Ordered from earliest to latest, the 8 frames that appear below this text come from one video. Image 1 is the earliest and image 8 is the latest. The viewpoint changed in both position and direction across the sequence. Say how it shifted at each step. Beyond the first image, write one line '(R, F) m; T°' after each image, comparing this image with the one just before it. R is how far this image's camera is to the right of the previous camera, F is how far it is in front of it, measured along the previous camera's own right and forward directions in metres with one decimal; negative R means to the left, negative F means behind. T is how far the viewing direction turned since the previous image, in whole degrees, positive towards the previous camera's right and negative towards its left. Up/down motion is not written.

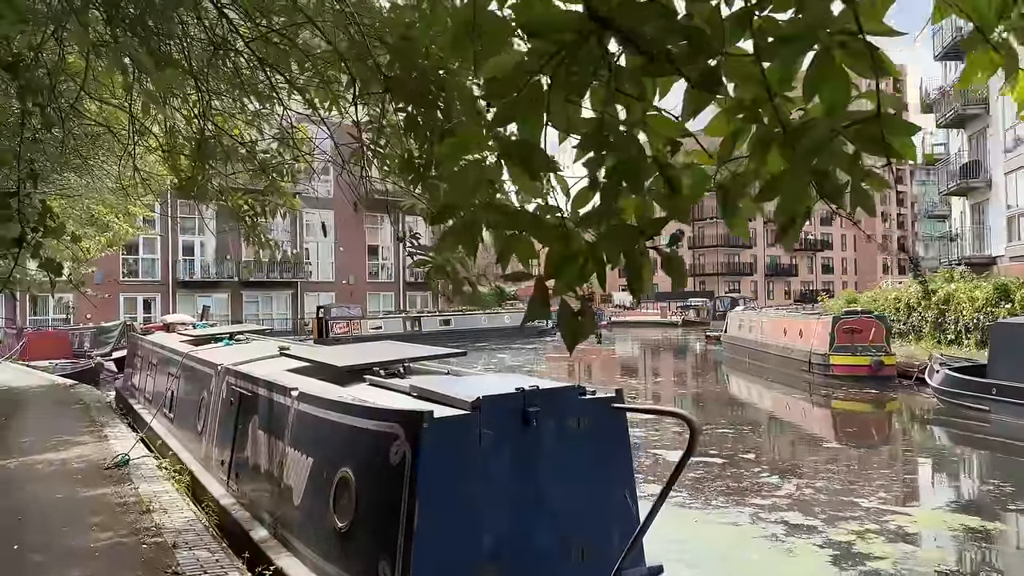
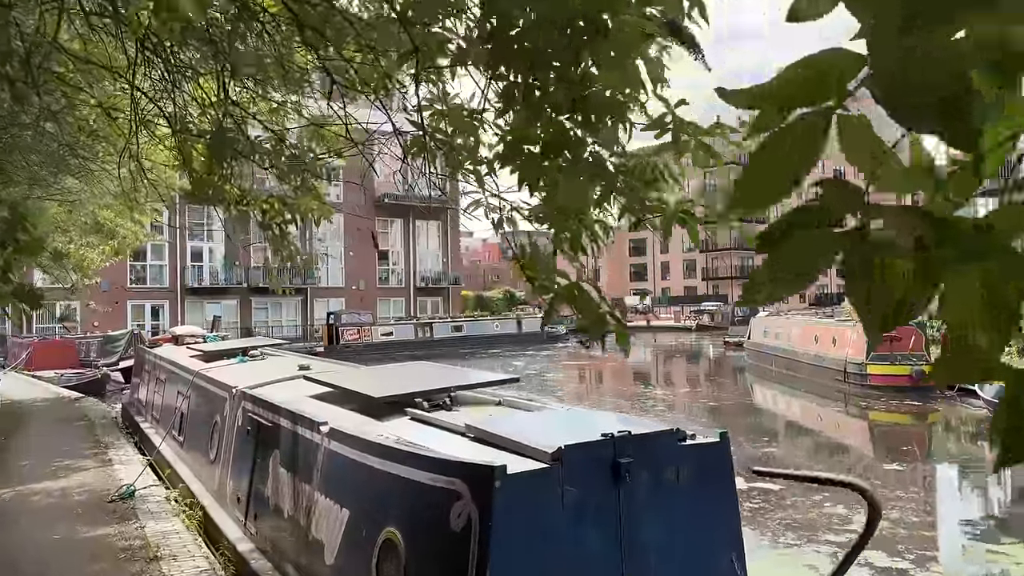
(-0.3, +0.7) m; -1°
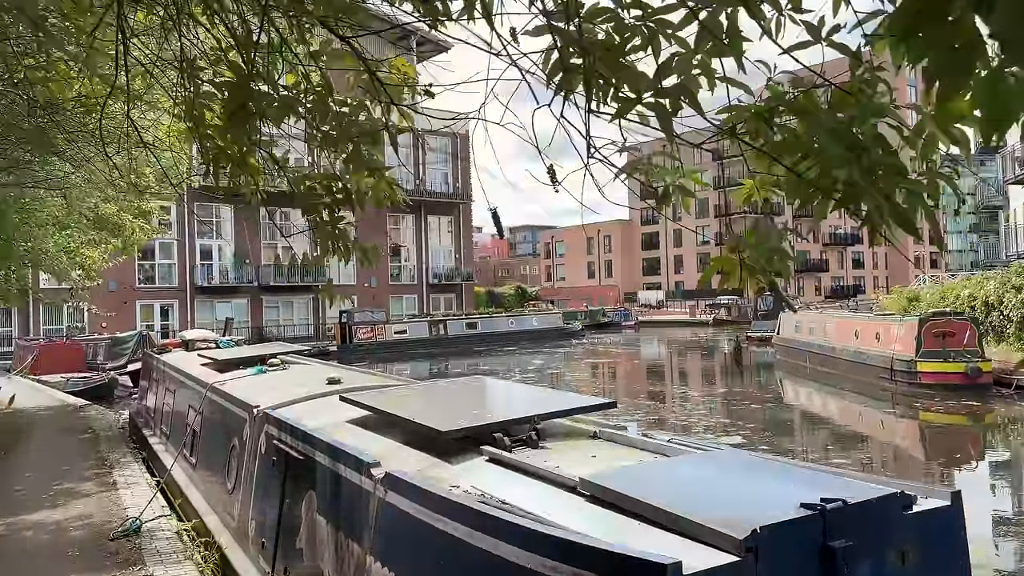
(-0.4, +0.9) m; -1°
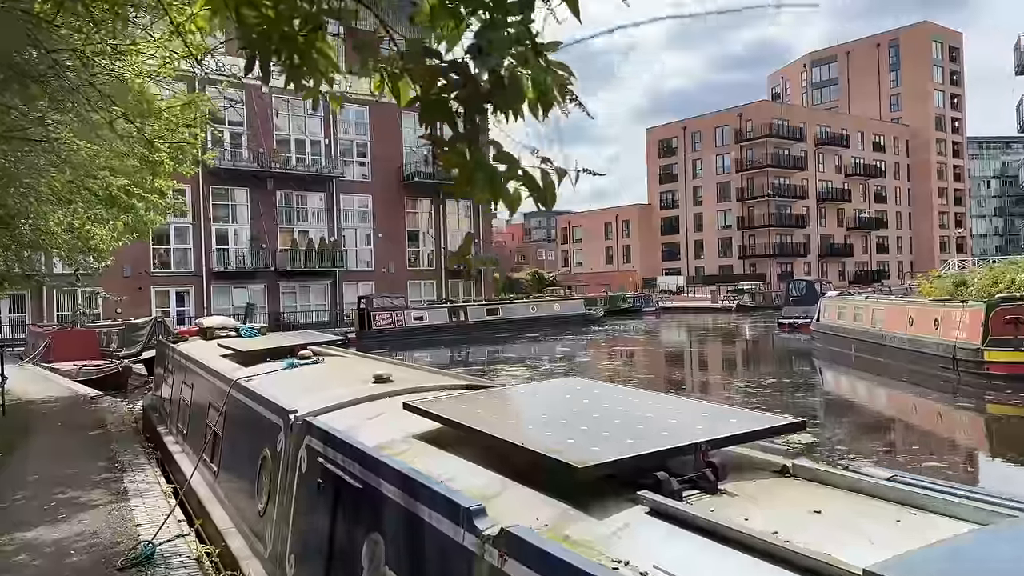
(-0.5, +1.0) m; -1°
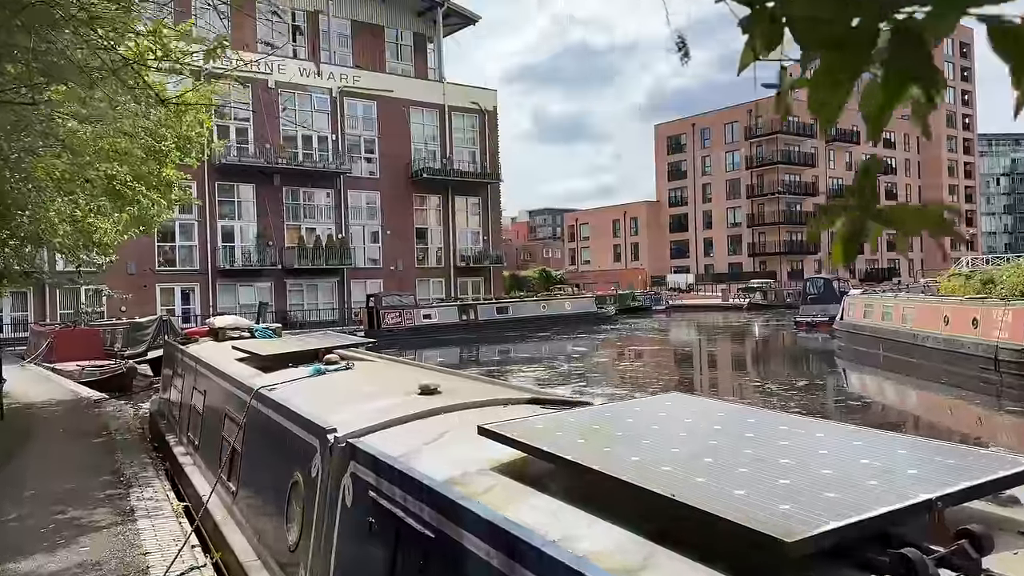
(-0.4, +0.7) m; 0°
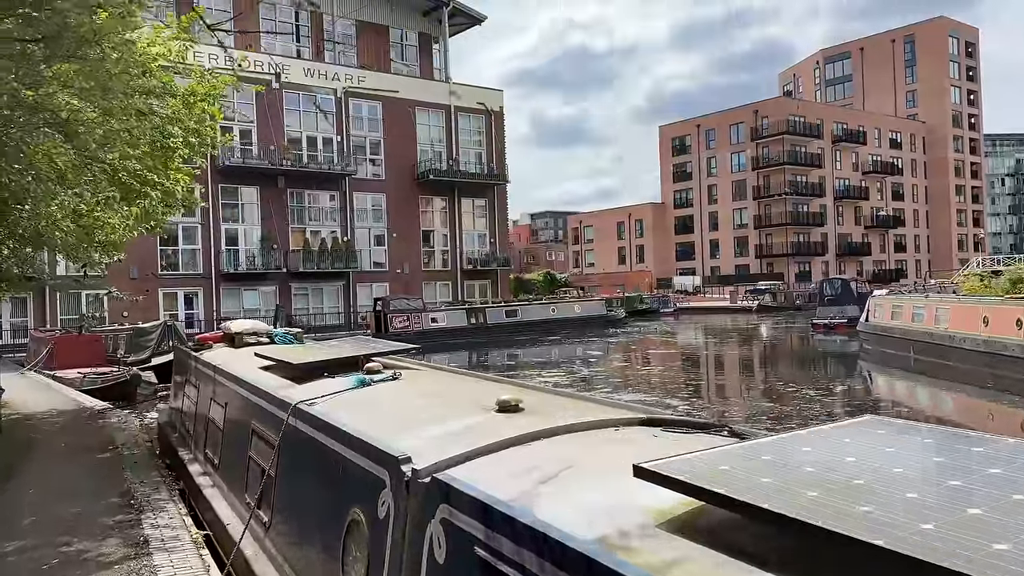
(-0.5, +0.7) m; 0°
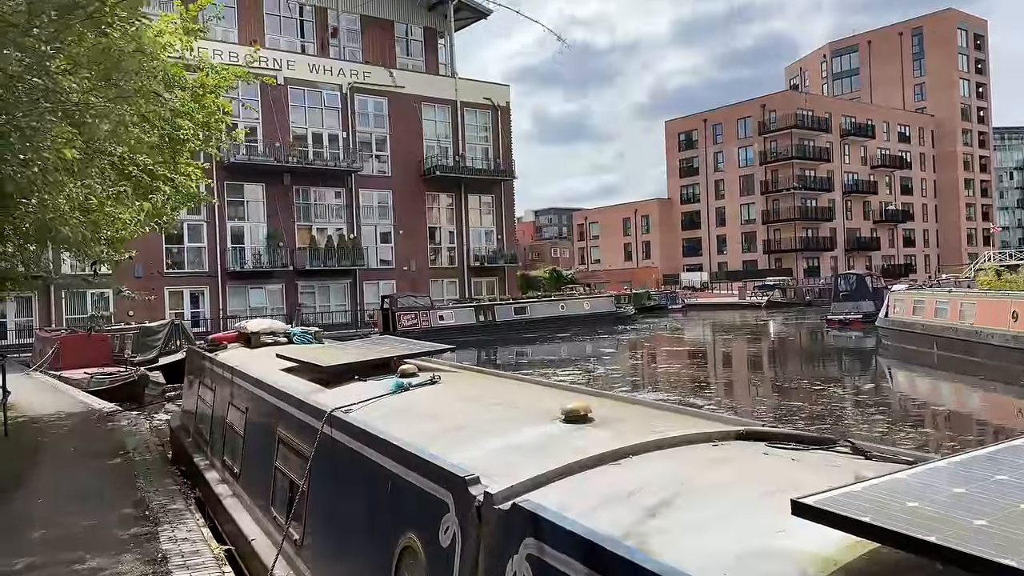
(-0.3, +0.4) m; 0°
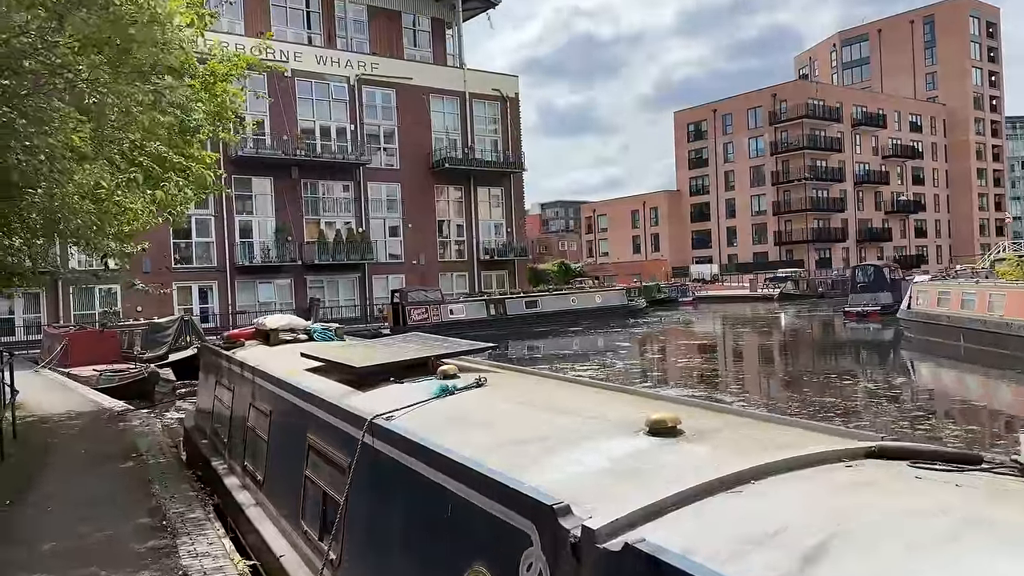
(-0.3, +0.4) m; 0°
